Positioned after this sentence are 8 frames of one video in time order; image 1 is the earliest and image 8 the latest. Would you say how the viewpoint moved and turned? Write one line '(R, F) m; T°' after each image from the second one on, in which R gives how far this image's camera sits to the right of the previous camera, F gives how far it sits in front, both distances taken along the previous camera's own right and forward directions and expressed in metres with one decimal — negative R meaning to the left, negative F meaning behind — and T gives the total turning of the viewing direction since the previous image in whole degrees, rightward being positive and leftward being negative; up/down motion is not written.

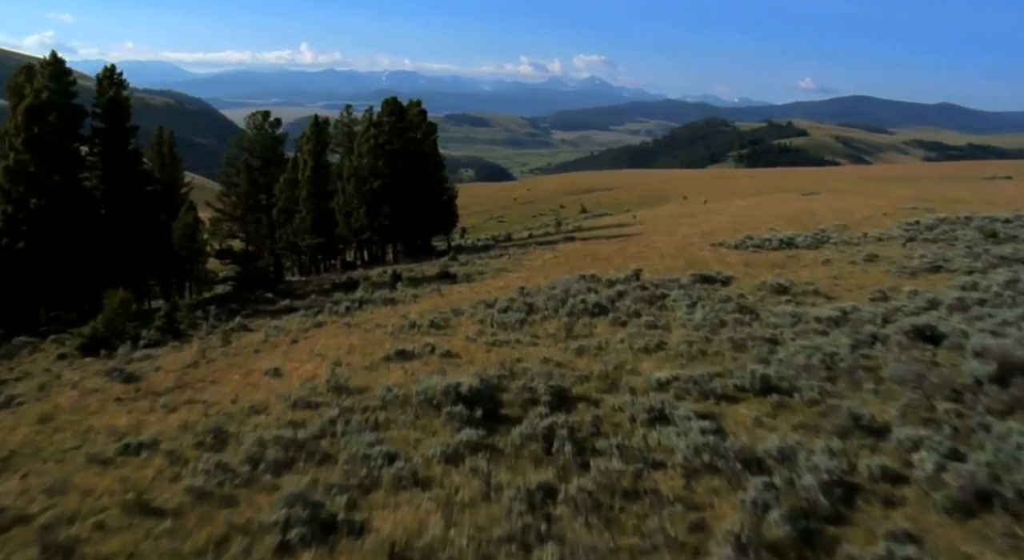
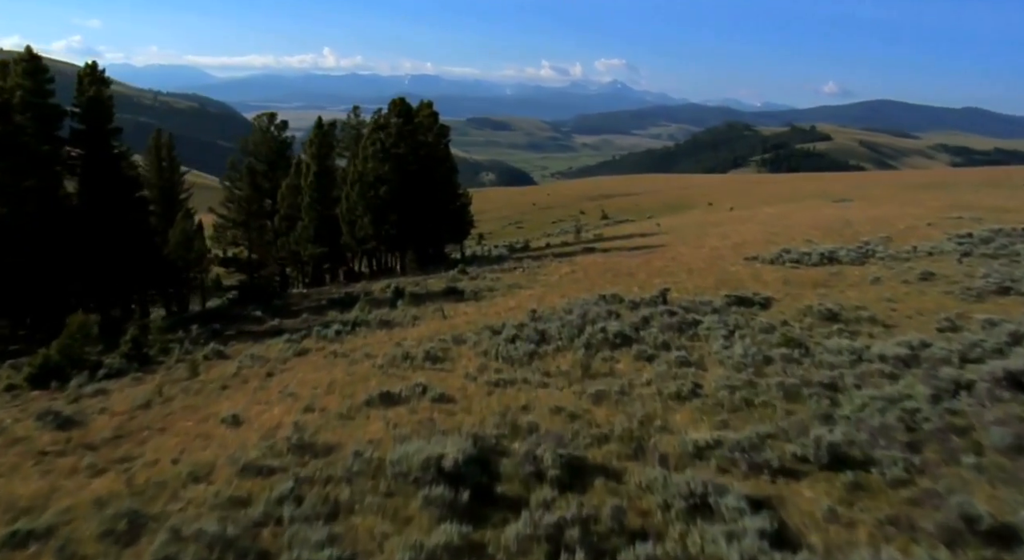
(+0.3, +3.5) m; -1°
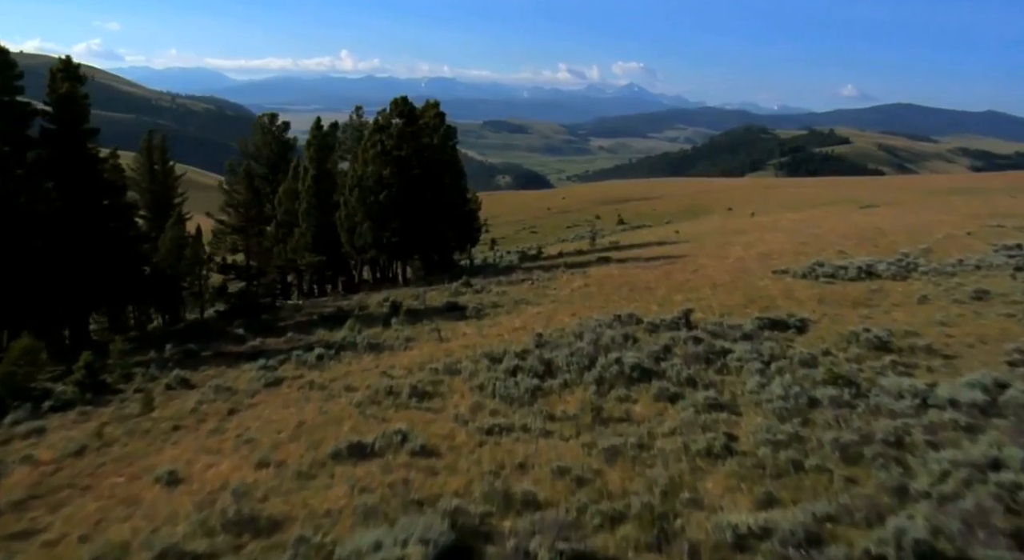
(+0.3, +3.1) m; -1°
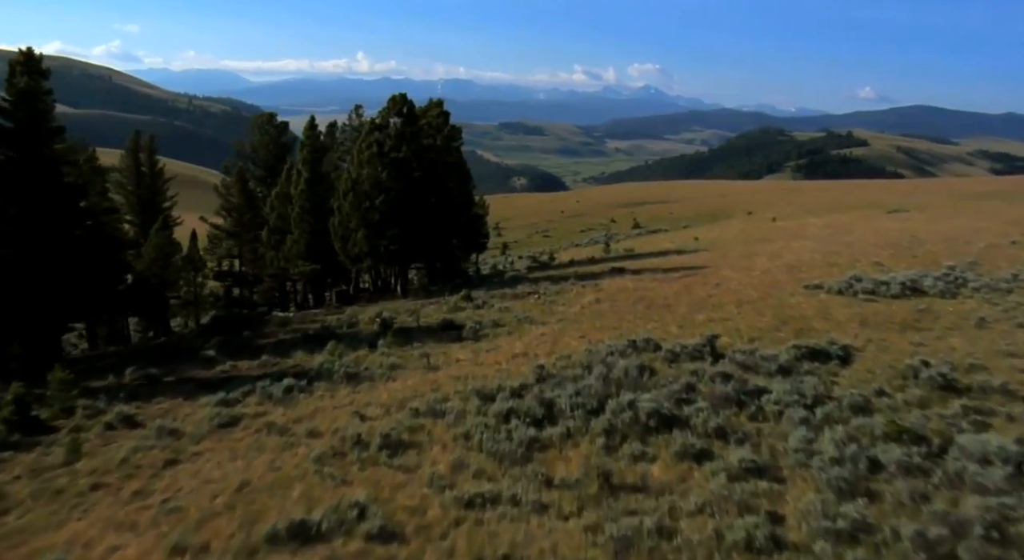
(+0.4, +3.3) m; -1°
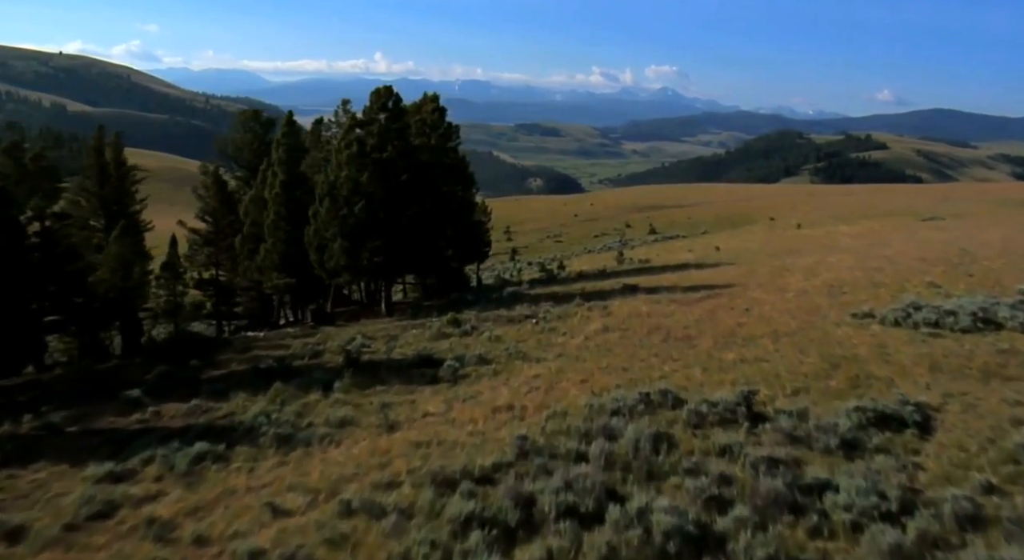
(+0.7, +4.9) m; -1°
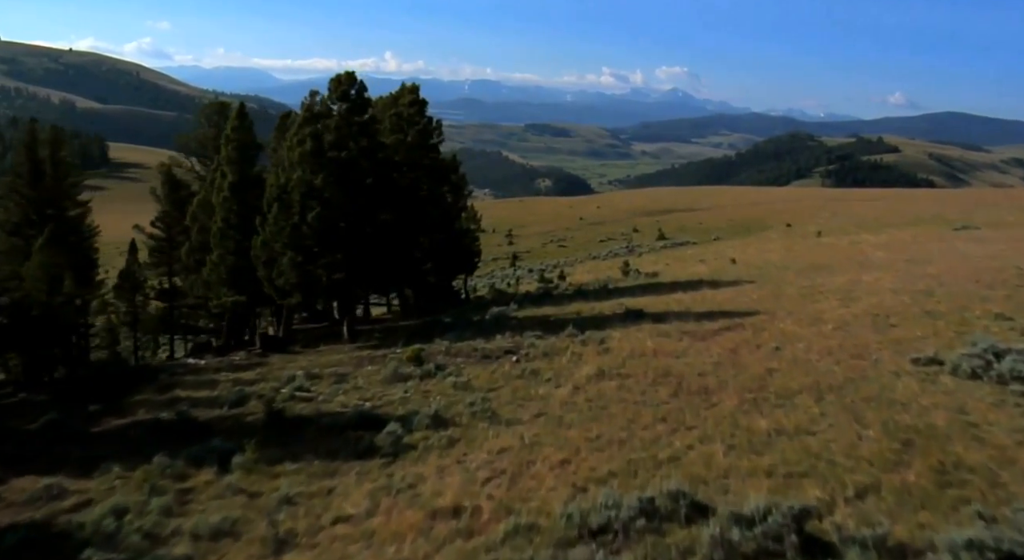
(+0.8, +5.5) m; -1°
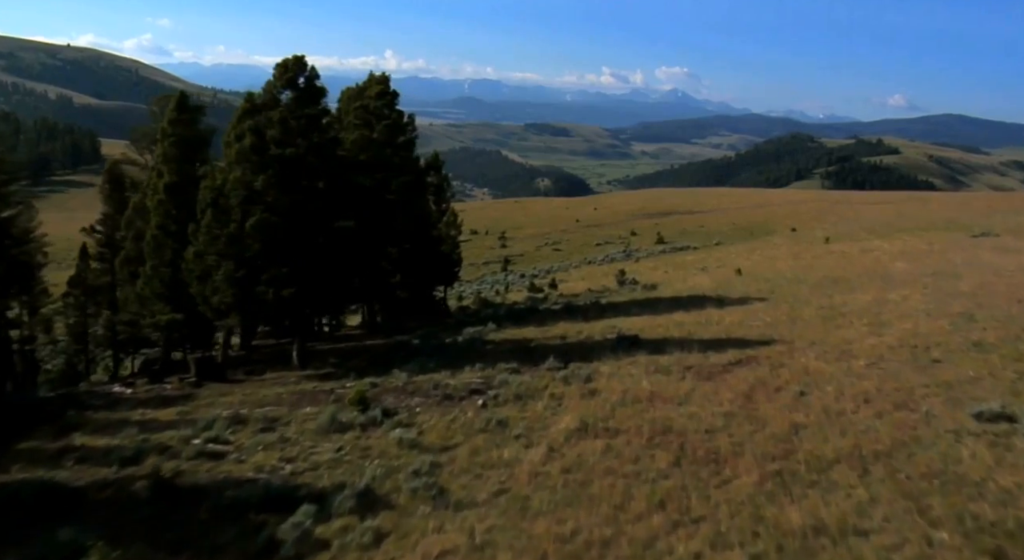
(+0.7, +4.3) m; 0°
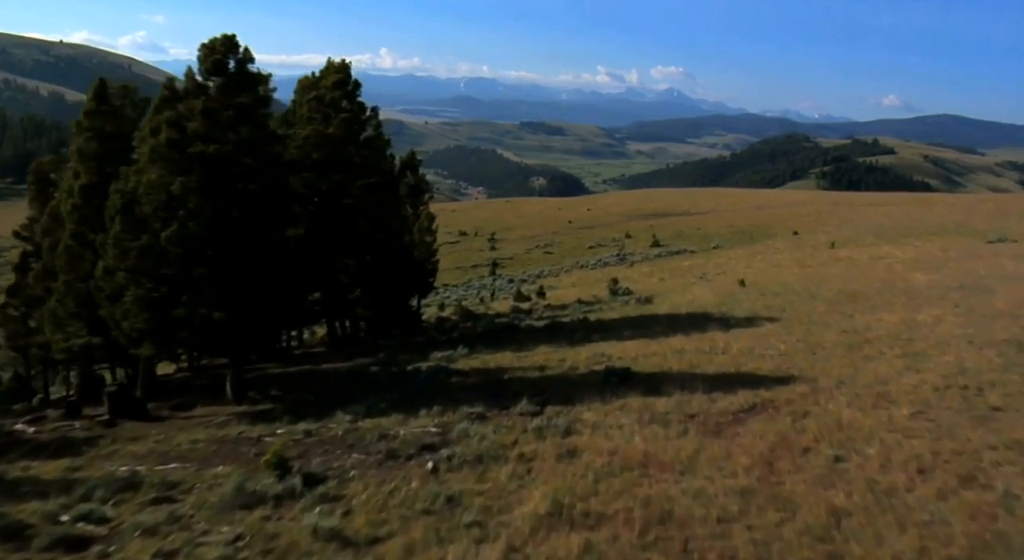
(+0.6, +4.1) m; 0°
